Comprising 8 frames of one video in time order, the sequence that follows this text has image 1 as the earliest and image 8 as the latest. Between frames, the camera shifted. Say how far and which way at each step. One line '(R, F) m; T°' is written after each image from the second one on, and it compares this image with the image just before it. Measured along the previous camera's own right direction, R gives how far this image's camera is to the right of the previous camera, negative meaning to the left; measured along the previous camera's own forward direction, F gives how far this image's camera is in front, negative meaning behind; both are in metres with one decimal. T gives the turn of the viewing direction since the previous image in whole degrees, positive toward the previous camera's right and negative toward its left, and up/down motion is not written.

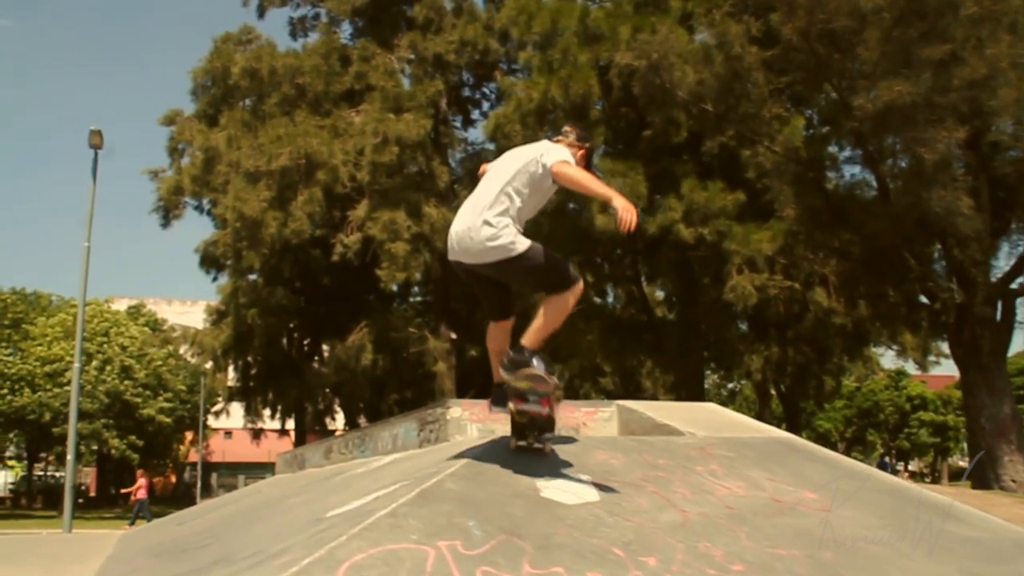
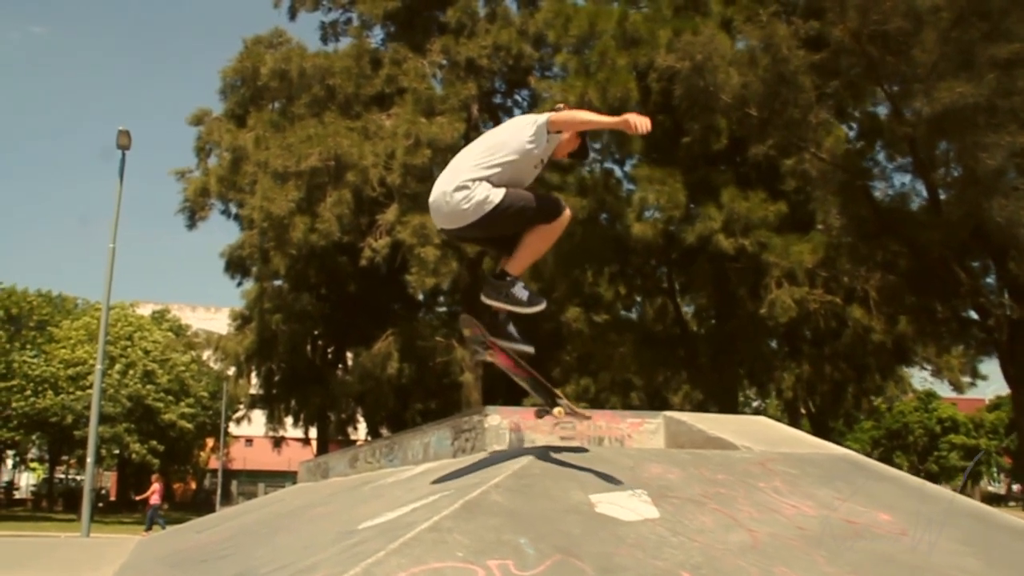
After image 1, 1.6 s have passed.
(-0.1, +0.5) m; -1°
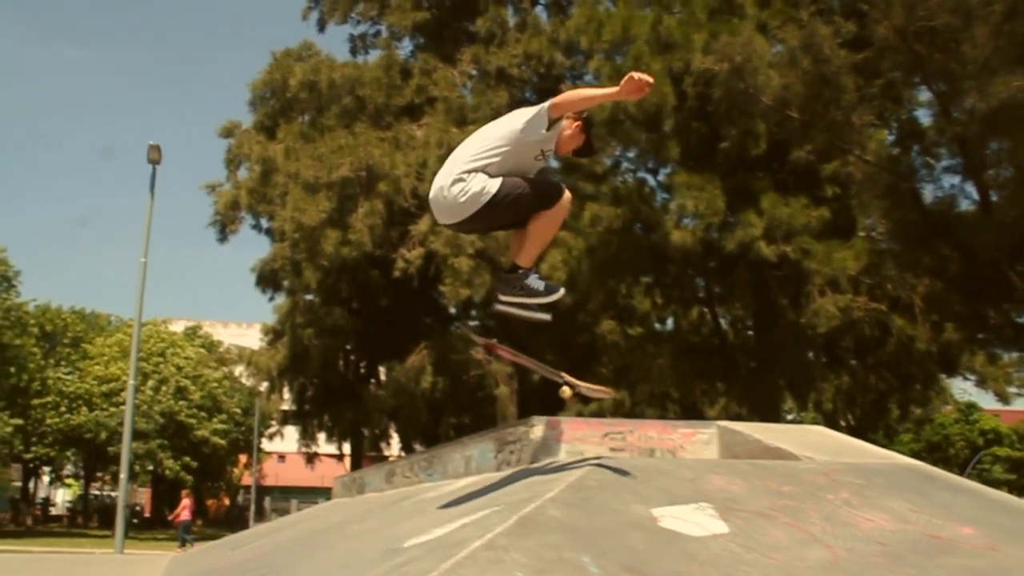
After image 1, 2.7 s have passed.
(-0.1, +0.3) m; -2°
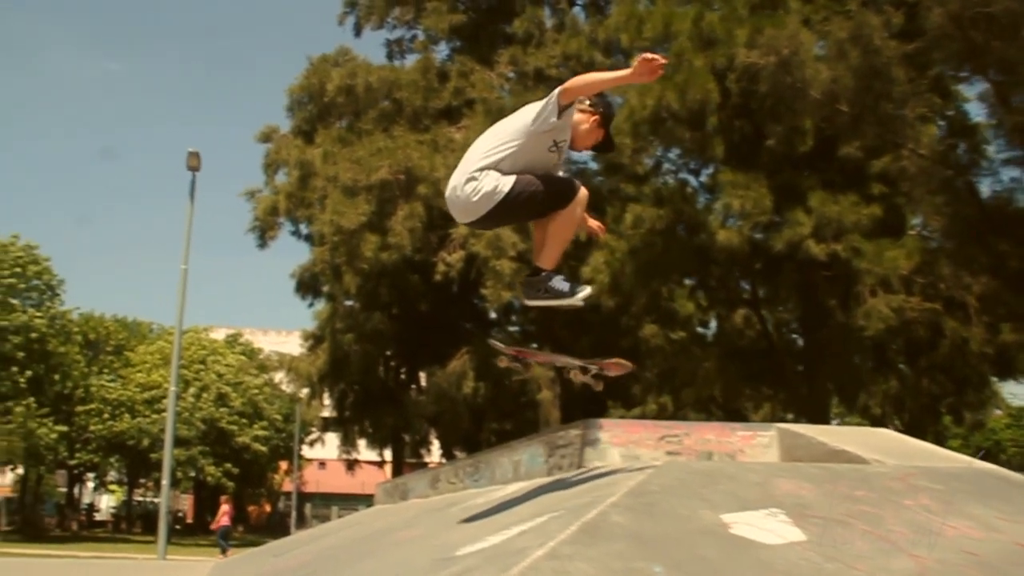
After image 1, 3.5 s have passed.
(-0.1, +0.2) m; -2°
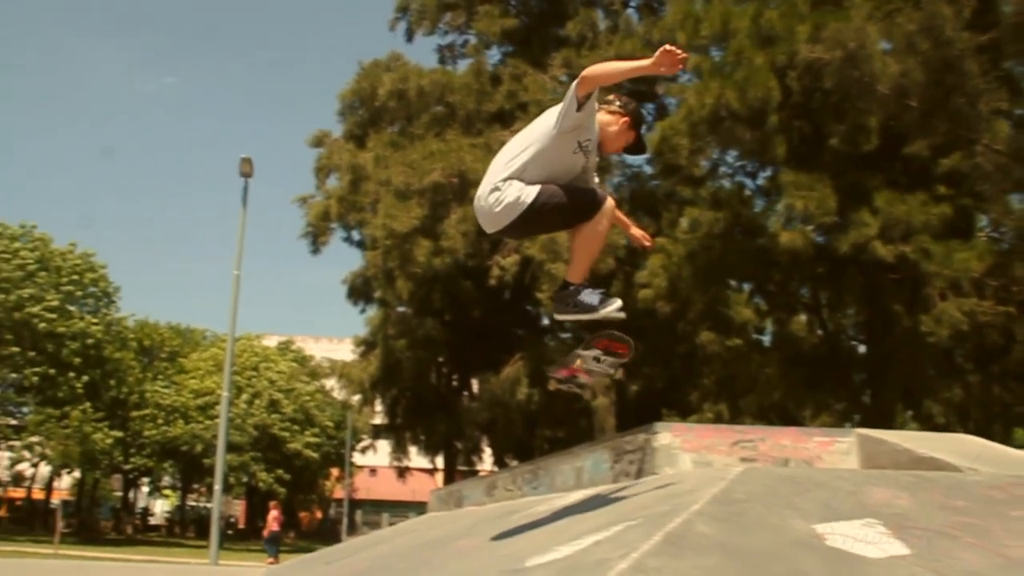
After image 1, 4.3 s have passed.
(-0.1, +0.3) m; -3°
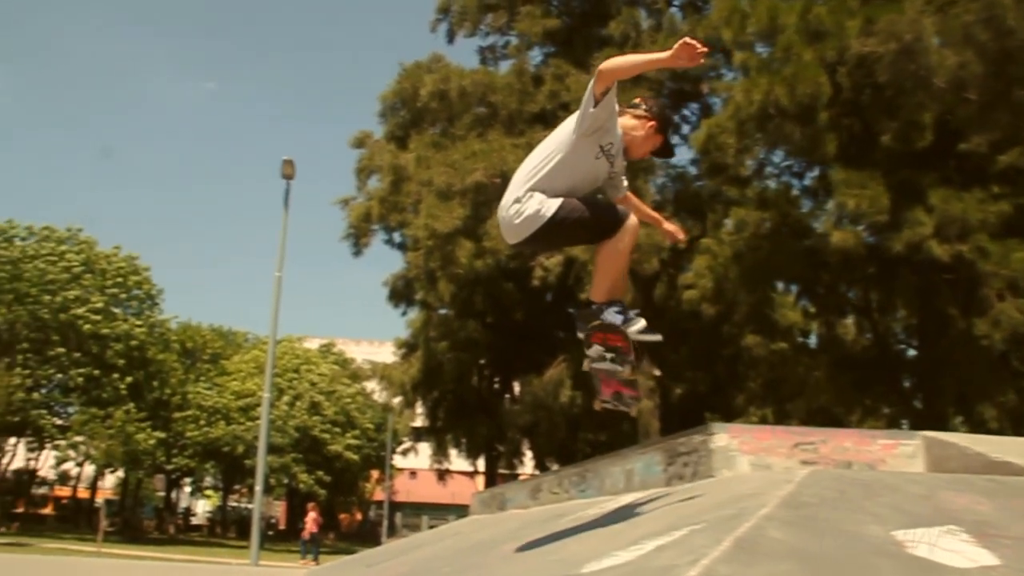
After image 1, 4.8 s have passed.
(-0.1, +0.2) m; -2°
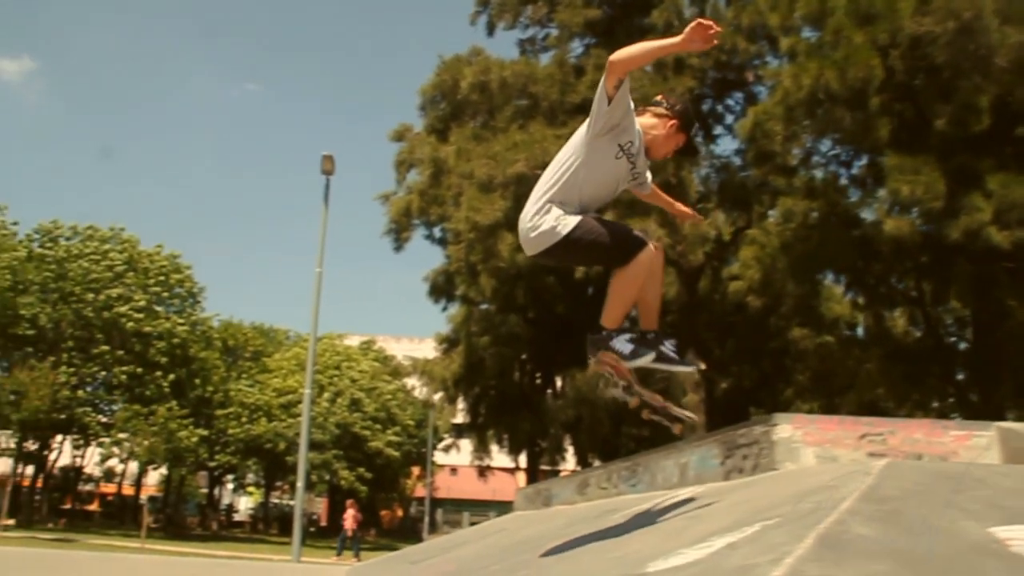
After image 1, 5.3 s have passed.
(-0.1, +0.3) m; -2°
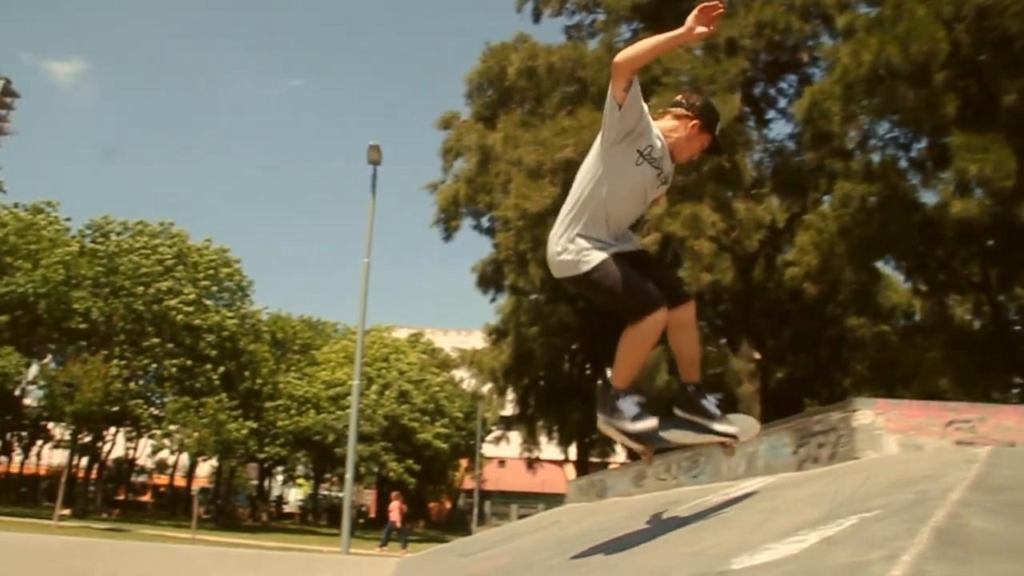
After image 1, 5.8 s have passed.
(-0.1, +0.3) m; -3°
